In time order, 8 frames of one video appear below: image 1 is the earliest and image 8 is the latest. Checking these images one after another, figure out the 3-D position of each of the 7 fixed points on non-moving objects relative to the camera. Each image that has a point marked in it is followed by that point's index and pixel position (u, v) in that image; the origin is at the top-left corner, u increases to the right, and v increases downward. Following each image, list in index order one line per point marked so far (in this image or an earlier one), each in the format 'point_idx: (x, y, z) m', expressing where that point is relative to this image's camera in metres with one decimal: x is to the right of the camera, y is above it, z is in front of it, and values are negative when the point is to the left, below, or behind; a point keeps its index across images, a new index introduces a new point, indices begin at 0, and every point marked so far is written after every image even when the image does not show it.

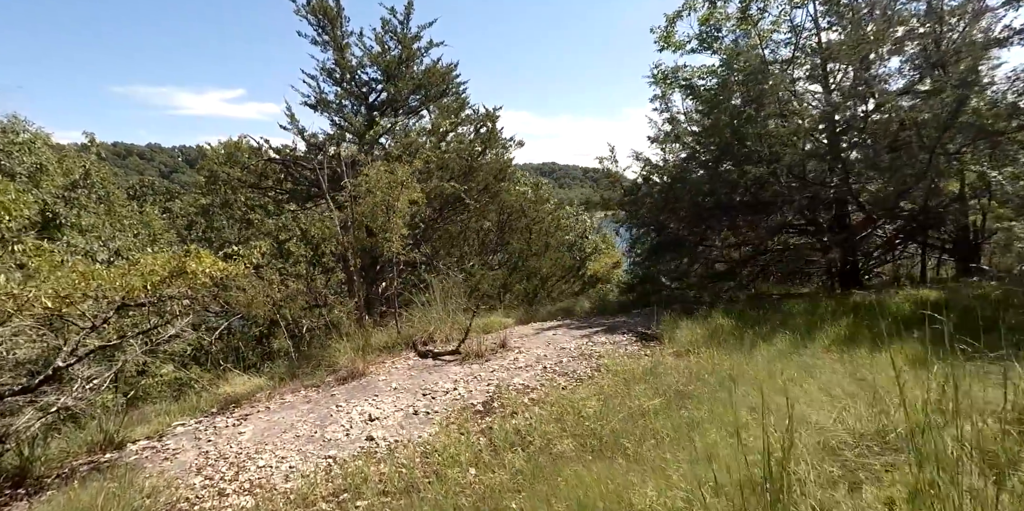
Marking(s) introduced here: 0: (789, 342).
0: (+2.7, -0.8, +5.3) m
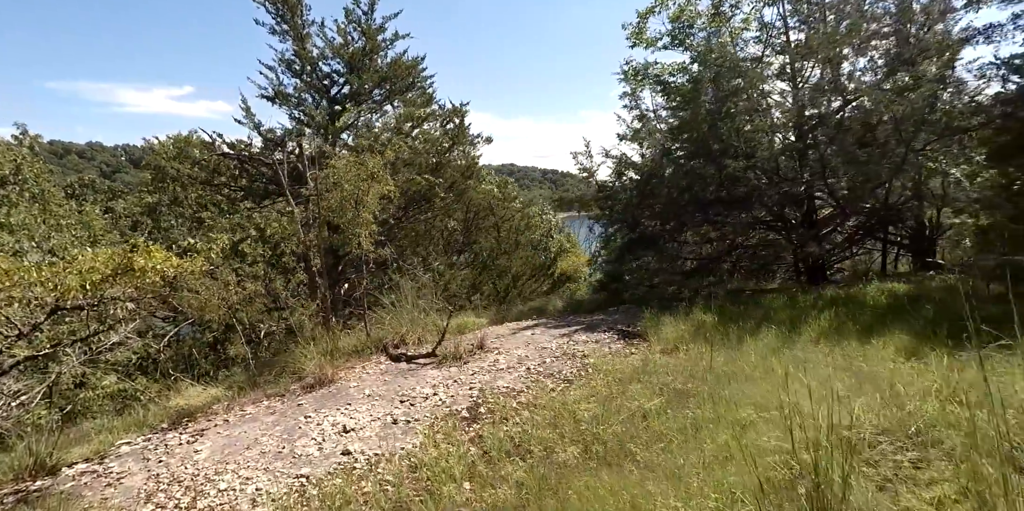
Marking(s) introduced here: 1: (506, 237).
0: (+2.5, -0.8, +5.2) m
1: (-0.1, +0.5, +13.5) m
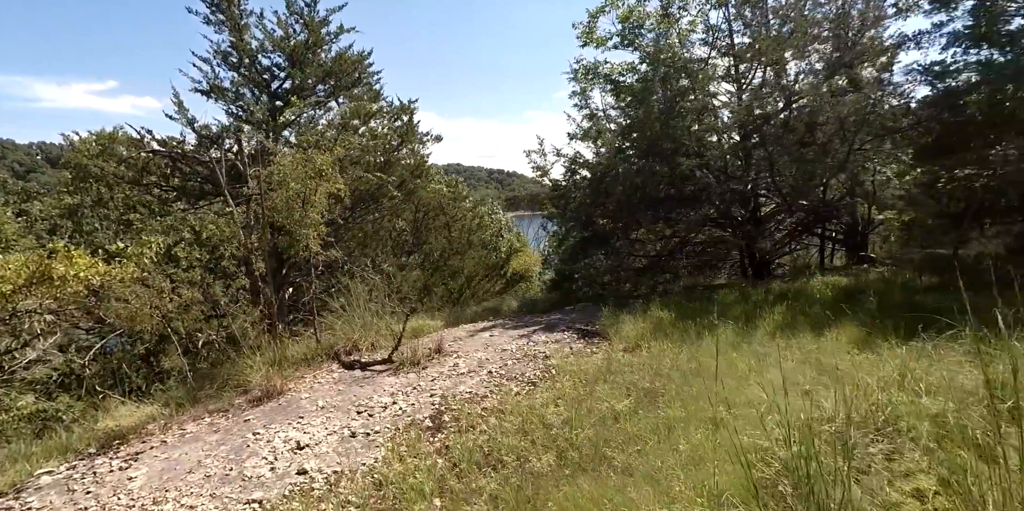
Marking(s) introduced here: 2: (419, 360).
0: (+2.1, -0.7, +5.3) m
1: (-1.3, +0.4, +13.3) m
2: (-0.9, -1.0, +5.3) m
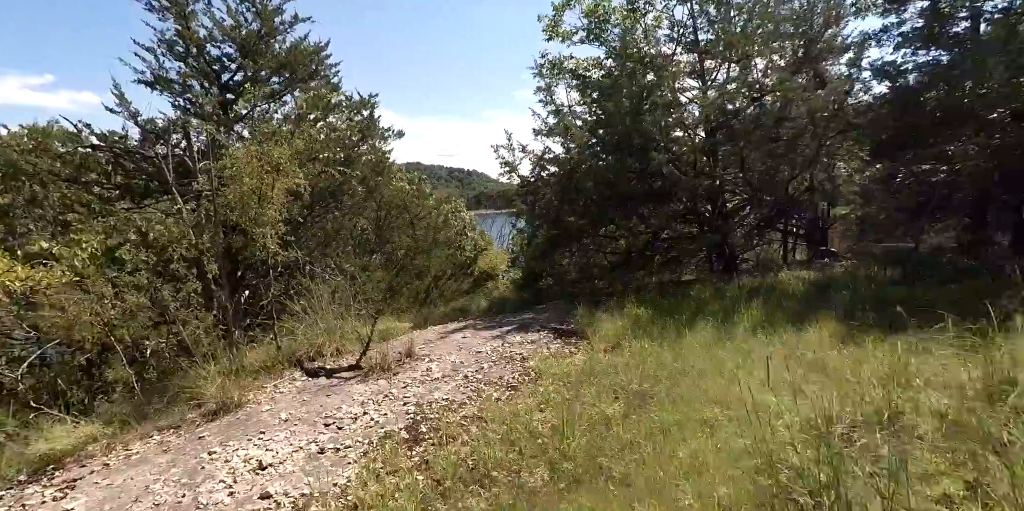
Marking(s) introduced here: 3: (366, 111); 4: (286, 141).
0: (+1.9, -0.7, +5.2) m
1: (-2.1, +0.5, +13.0) m
2: (-1.1, -1.0, +5.0) m
3: (-3.0, +3.0, +11.4) m
4: (-3.3, +1.7, +8.2) m
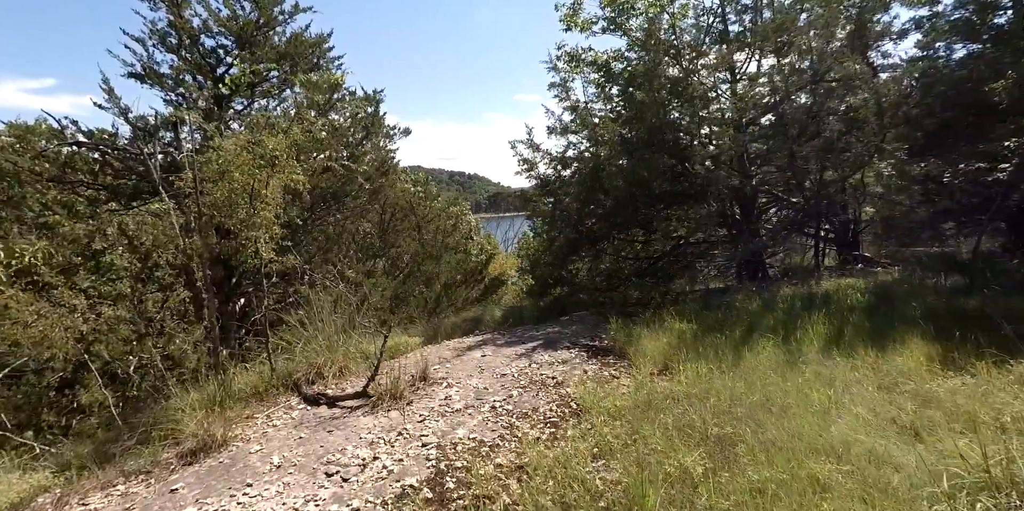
0: (+2.2, -0.8, +4.5) m
1: (-1.8, +0.4, +12.3) m
2: (-0.9, -1.1, +4.3) m
3: (-2.8, +2.9, +10.7) m
4: (-3.1, +1.6, +7.5) m
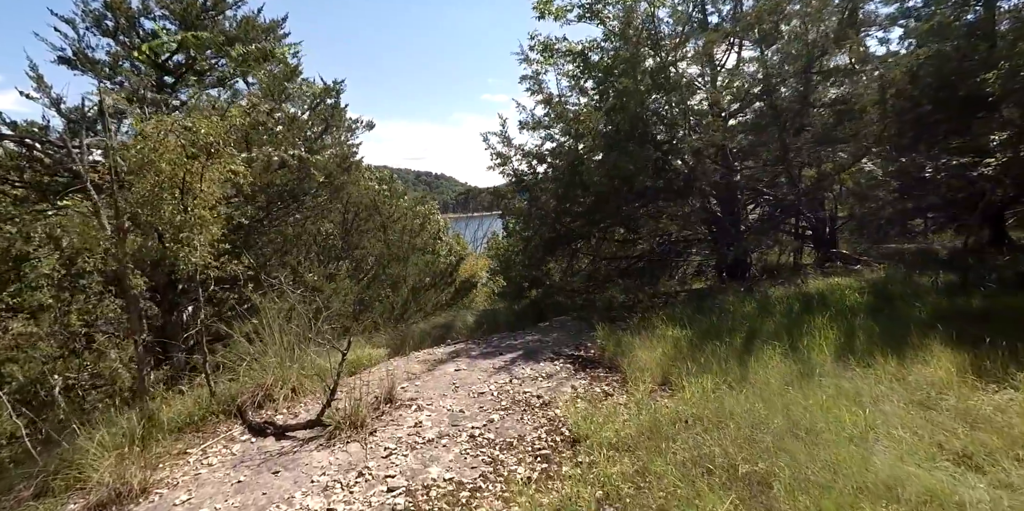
0: (+2.0, -0.8, +4.0) m
1: (-2.4, +0.3, +11.6) m
2: (-1.0, -1.1, +3.6) m
3: (-3.3, +2.8, +10.0) m
4: (-3.4, +1.6, +6.8) m
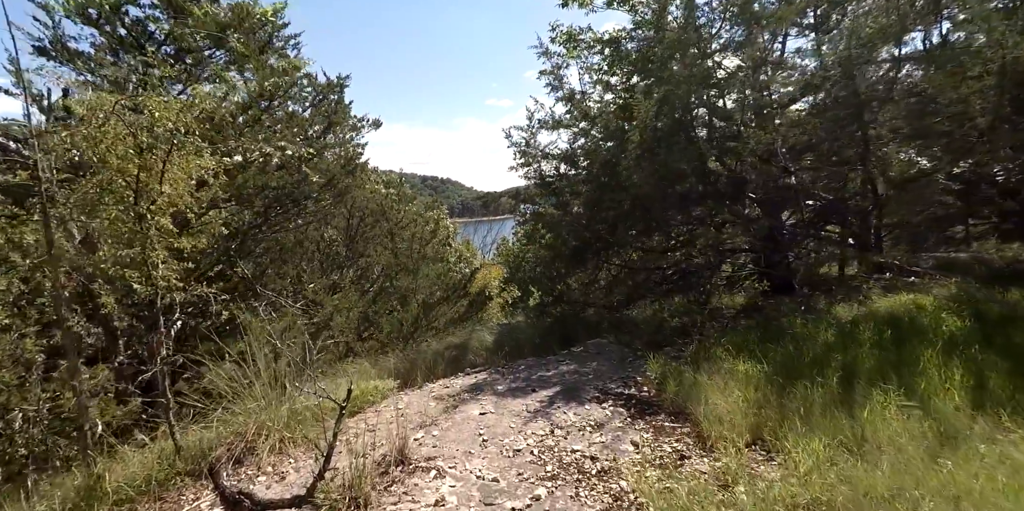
0: (+2.3, -0.9, +3.1) m
1: (-2.1, +0.1, +10.7) m
2: (-0.7, -1.2, +2.8) m
3: (-3.0, +2.7, +9.2) m
4: (-3.1, +1.4, +5.9) m
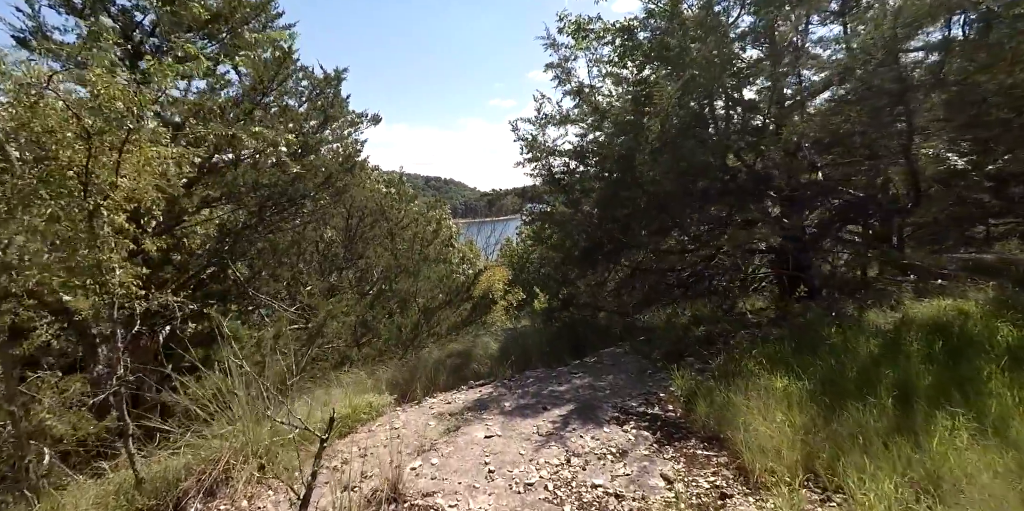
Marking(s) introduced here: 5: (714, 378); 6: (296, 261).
0: (+2.3, -0.9, +2.7) m
1: (-2.0, +0.1, +10.3) m
2: (-0.7, -1.2, +2.3) m
3: (-2.9, +2.6, +8.7) m
4: (-3.0, +1.4, +5.5) m
5: (+1.5, -0.9, +4.0) m
6: (-3.3, -0.1, +8.3) m
